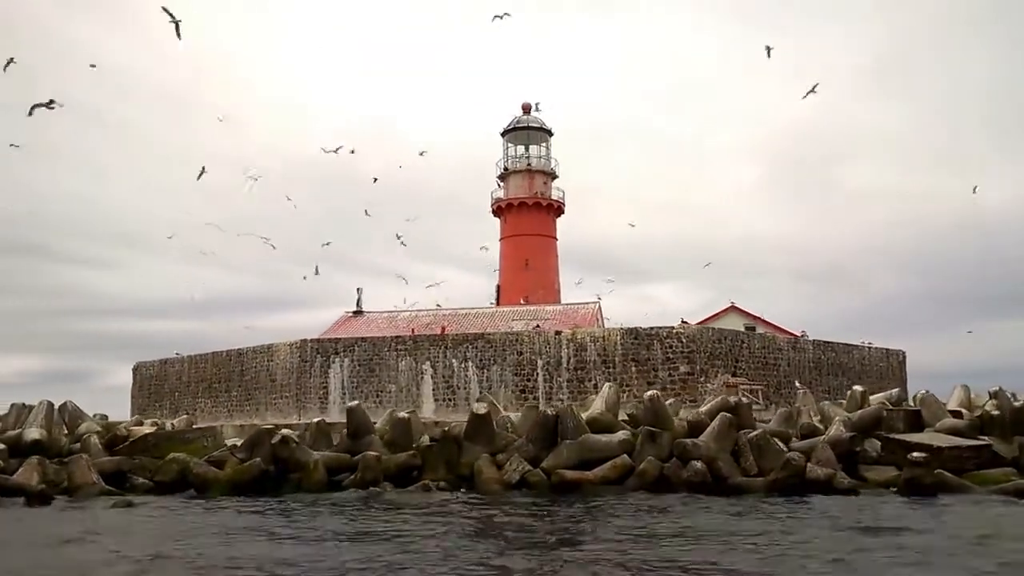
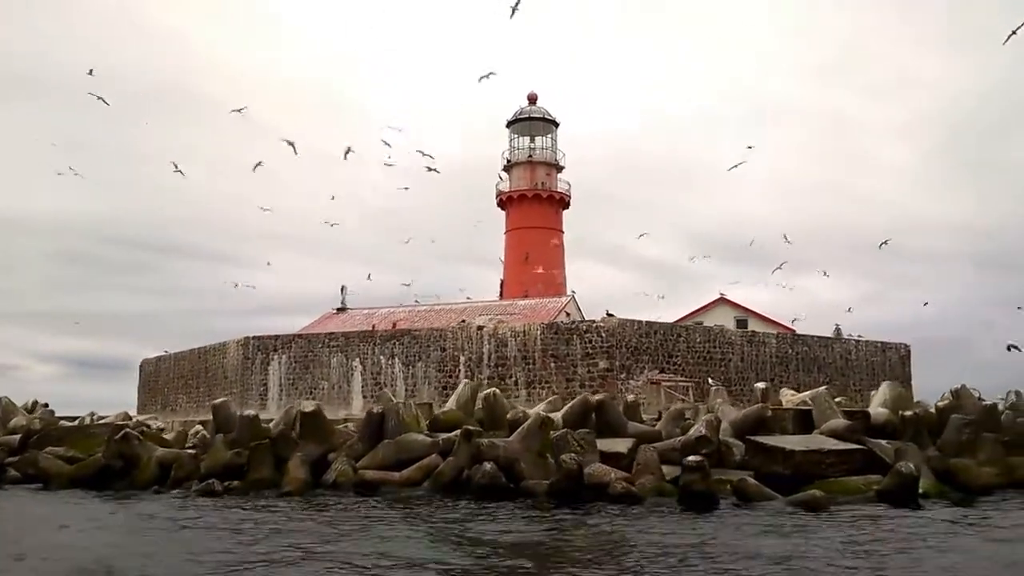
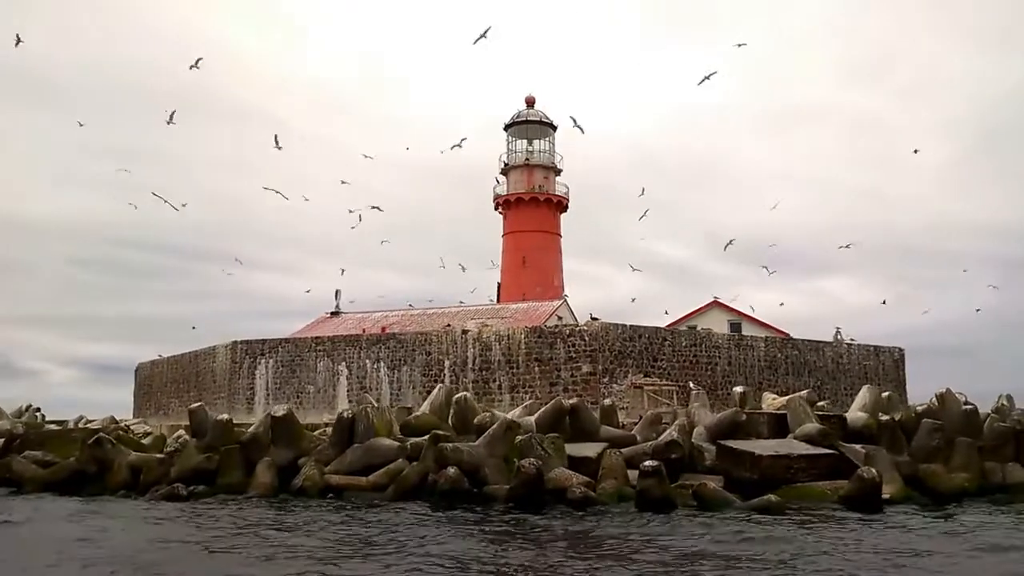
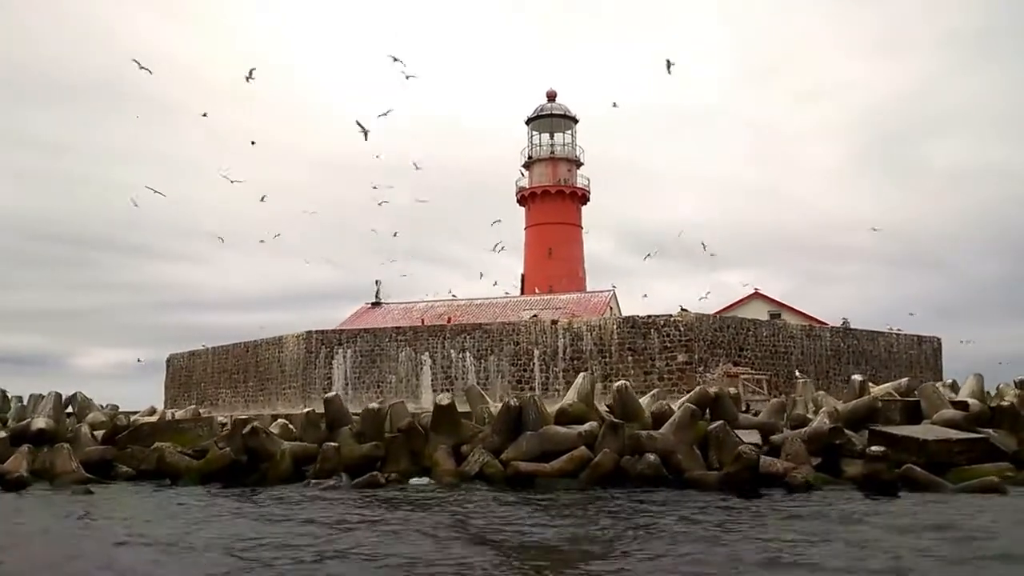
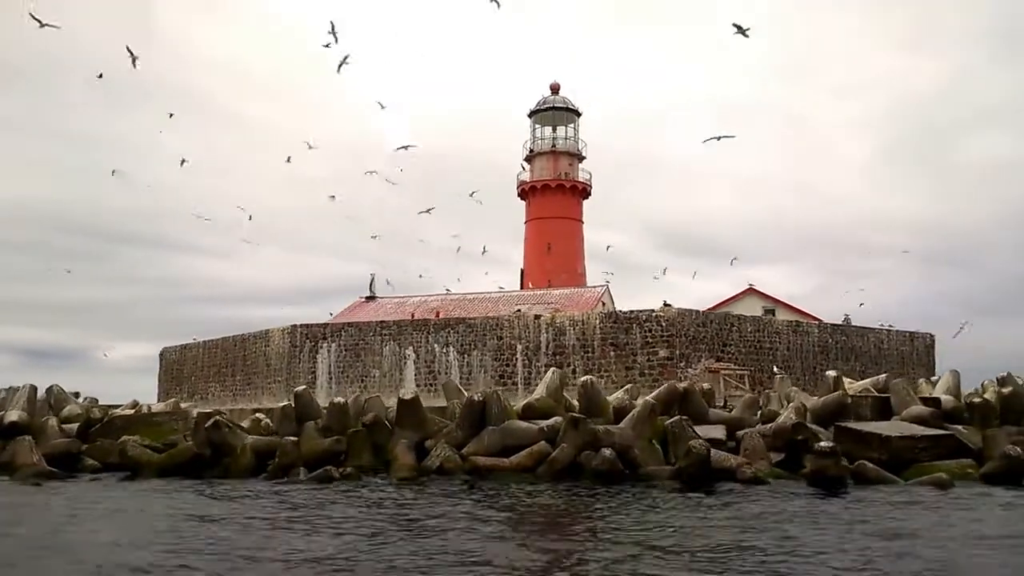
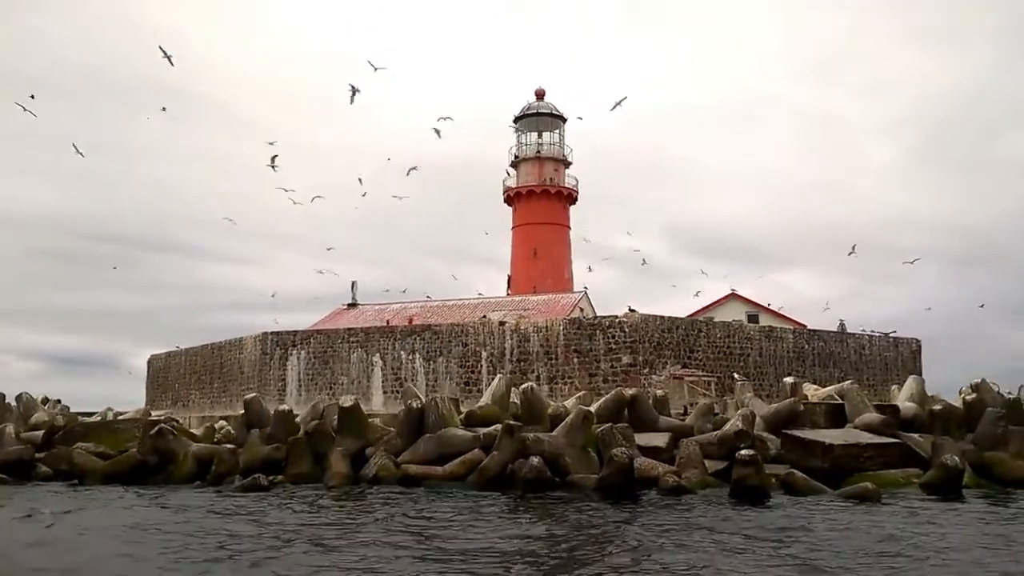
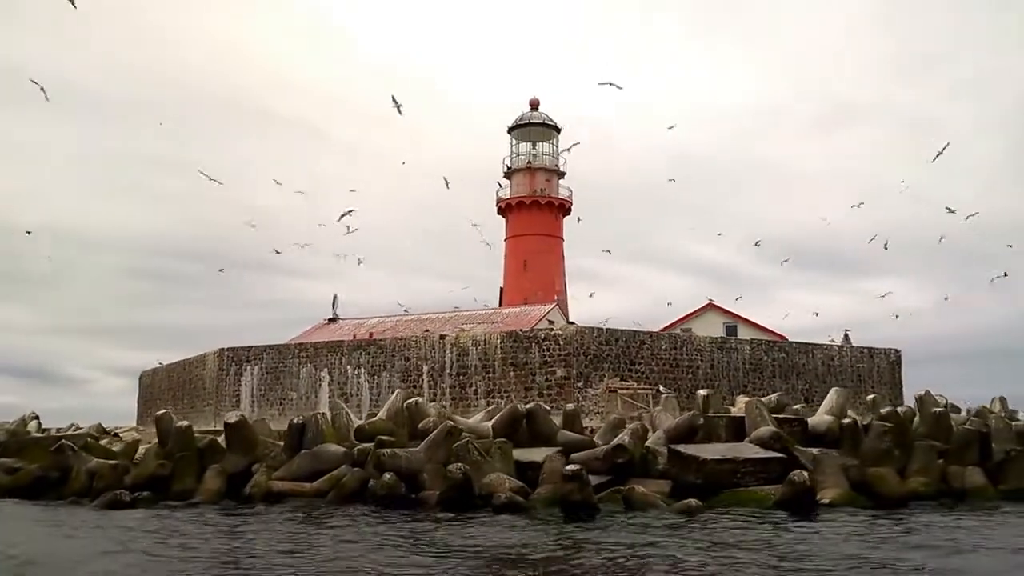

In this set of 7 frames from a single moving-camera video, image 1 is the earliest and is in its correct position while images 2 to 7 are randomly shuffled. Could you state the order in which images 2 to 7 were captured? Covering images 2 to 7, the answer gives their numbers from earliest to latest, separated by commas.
4, 5, 6, 2, 3, 7
